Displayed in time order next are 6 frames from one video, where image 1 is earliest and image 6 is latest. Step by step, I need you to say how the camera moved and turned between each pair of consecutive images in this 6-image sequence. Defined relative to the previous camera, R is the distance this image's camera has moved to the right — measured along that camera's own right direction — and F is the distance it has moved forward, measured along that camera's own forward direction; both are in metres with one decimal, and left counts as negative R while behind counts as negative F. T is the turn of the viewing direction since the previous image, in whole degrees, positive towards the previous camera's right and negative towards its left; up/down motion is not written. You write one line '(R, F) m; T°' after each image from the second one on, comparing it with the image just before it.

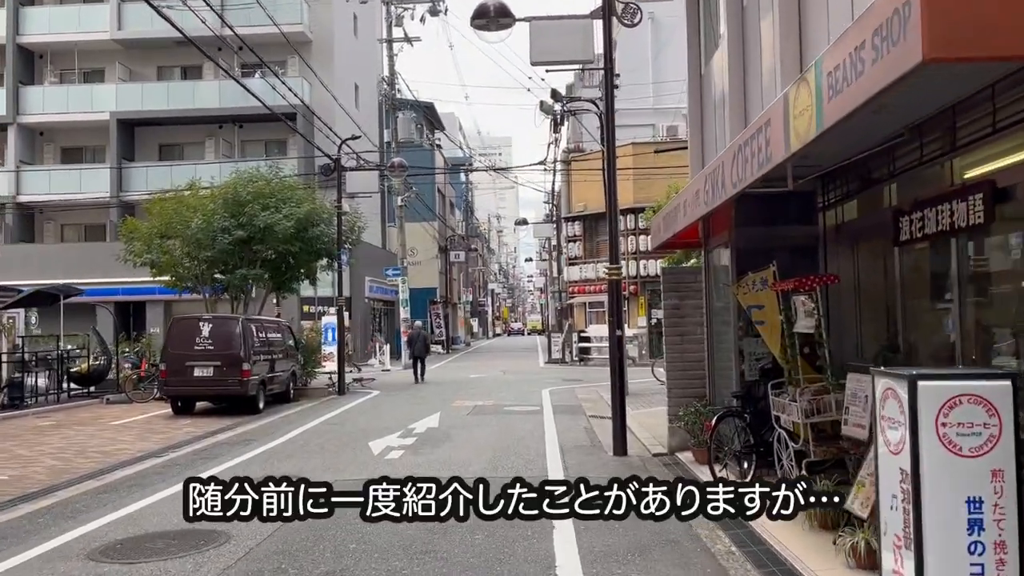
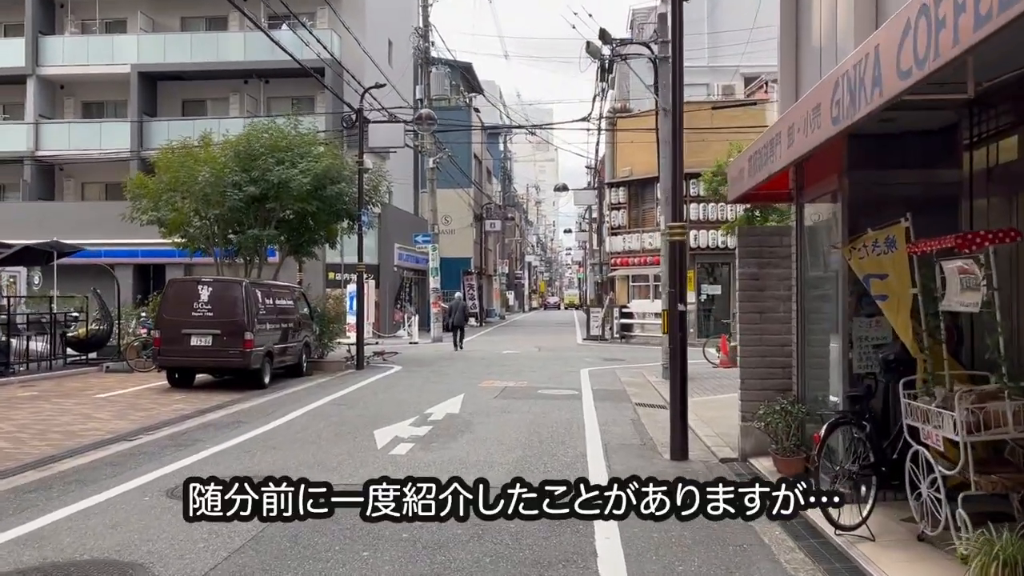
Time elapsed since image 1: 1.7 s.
(0.0, +2.1) m; -2°
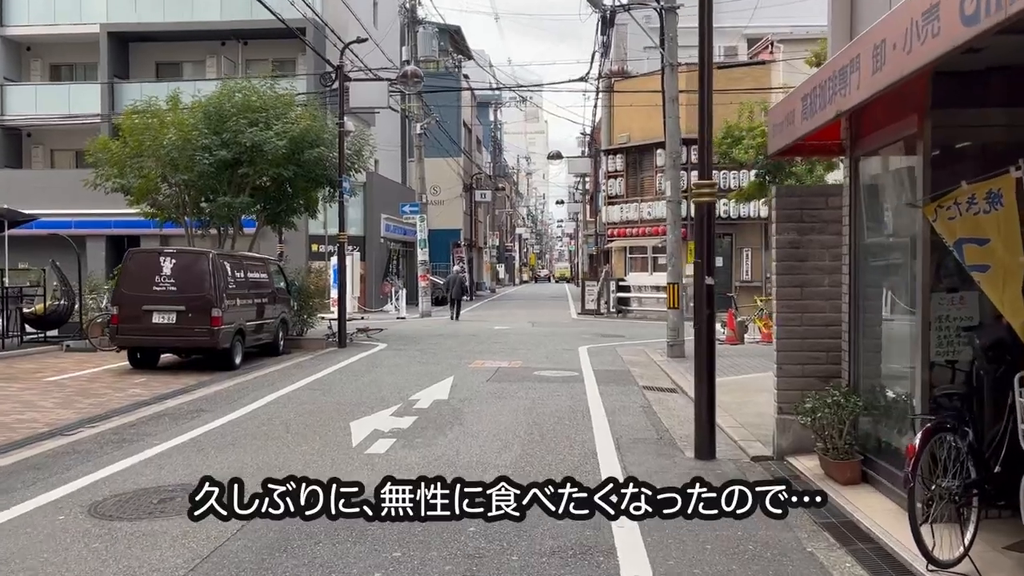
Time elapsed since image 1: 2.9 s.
(-0.1, +1.3) m; +1°
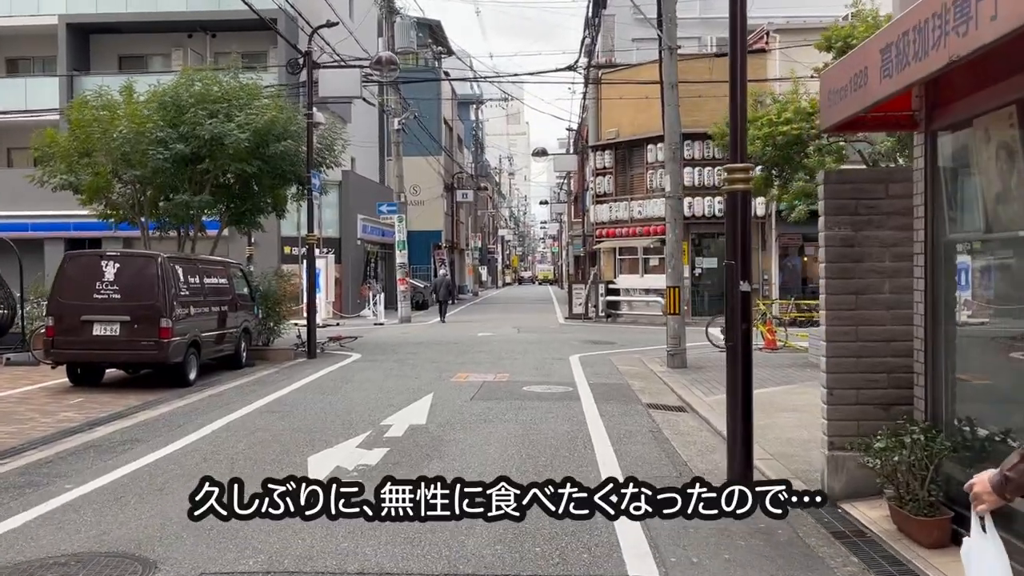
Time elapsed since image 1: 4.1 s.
(-0.1, +1.4) m; +1°
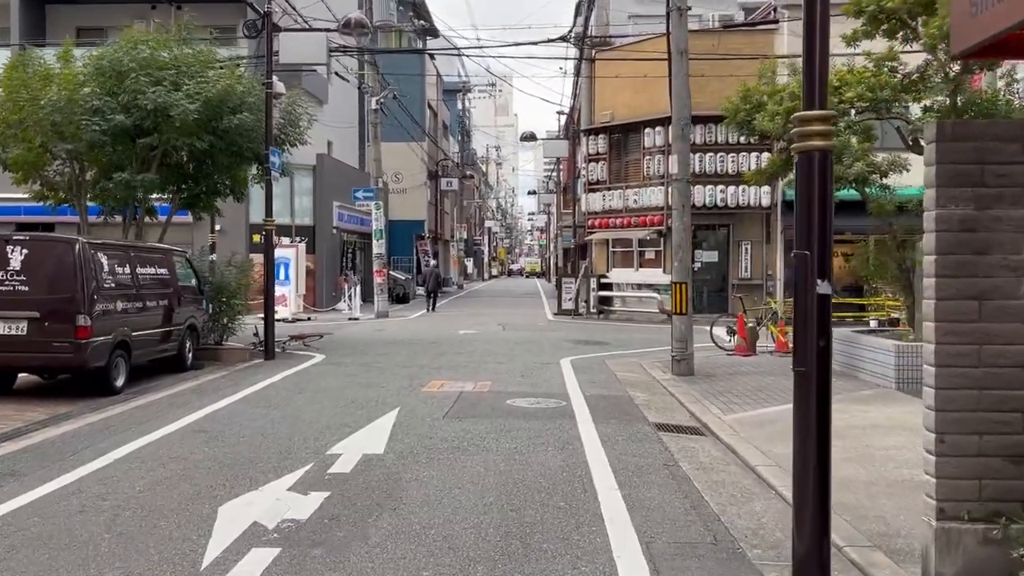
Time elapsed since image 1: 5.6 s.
(0.0, +1.8) m; +1°
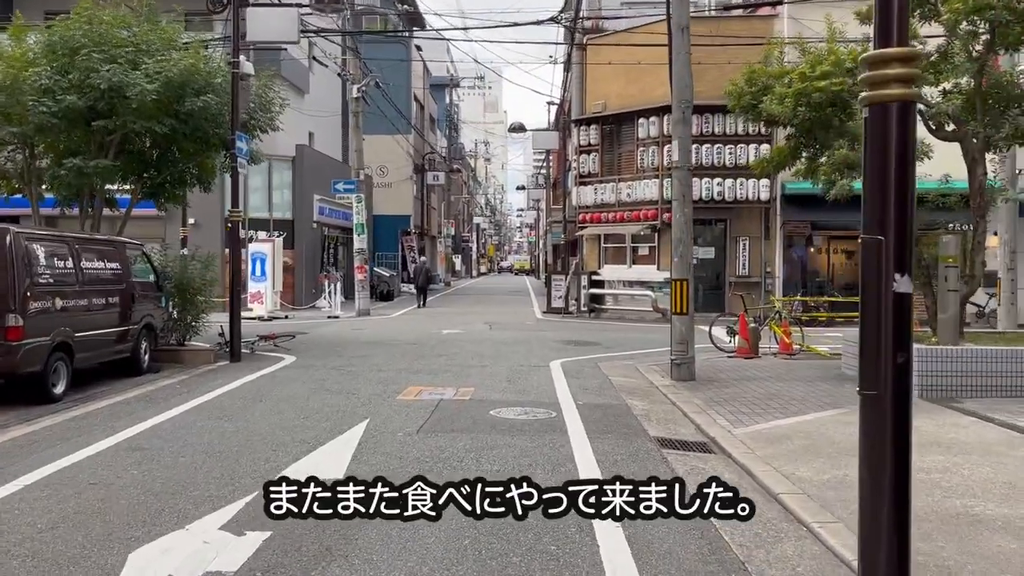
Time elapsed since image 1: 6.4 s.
(0.0, +1.1) m; +1°
